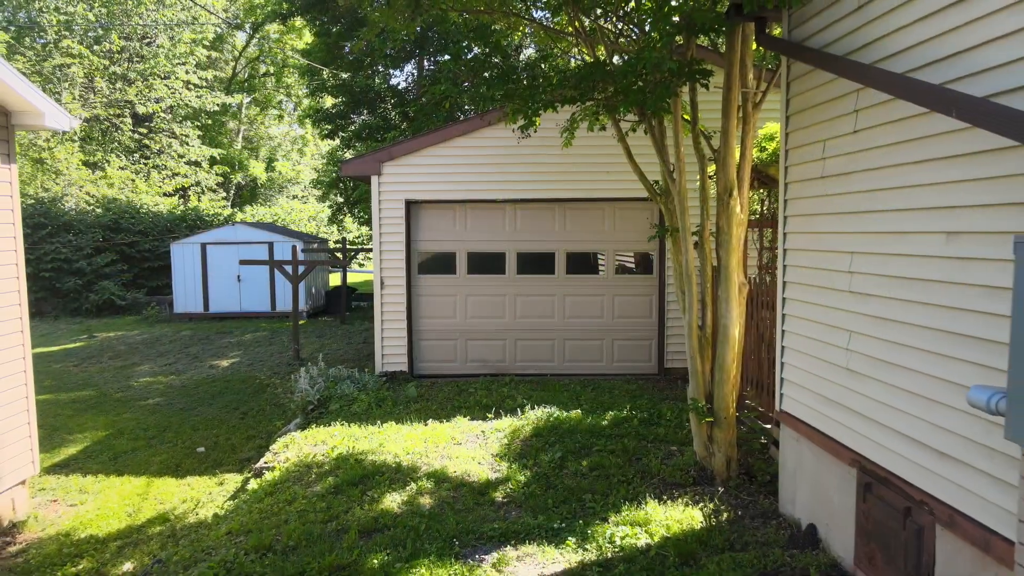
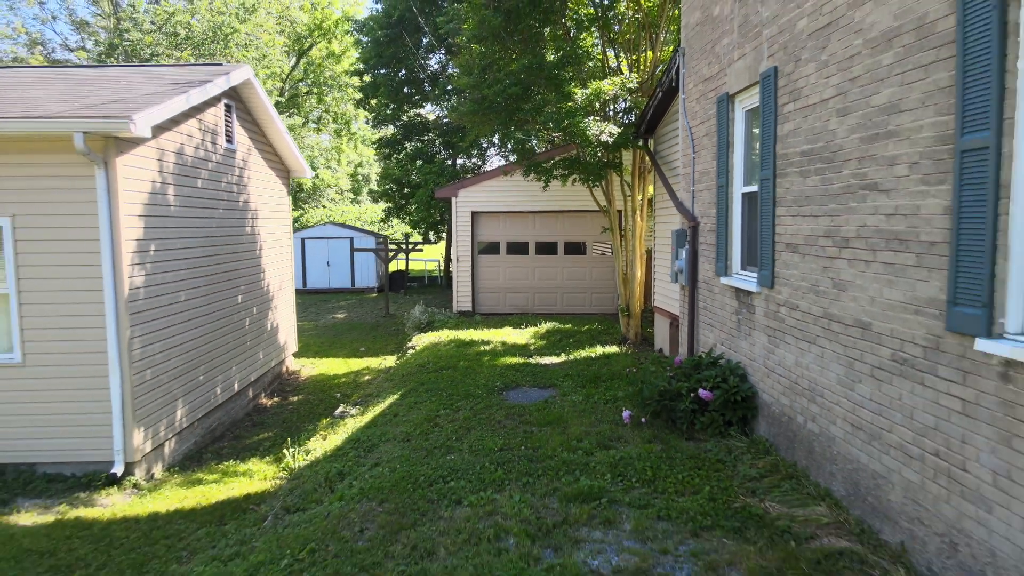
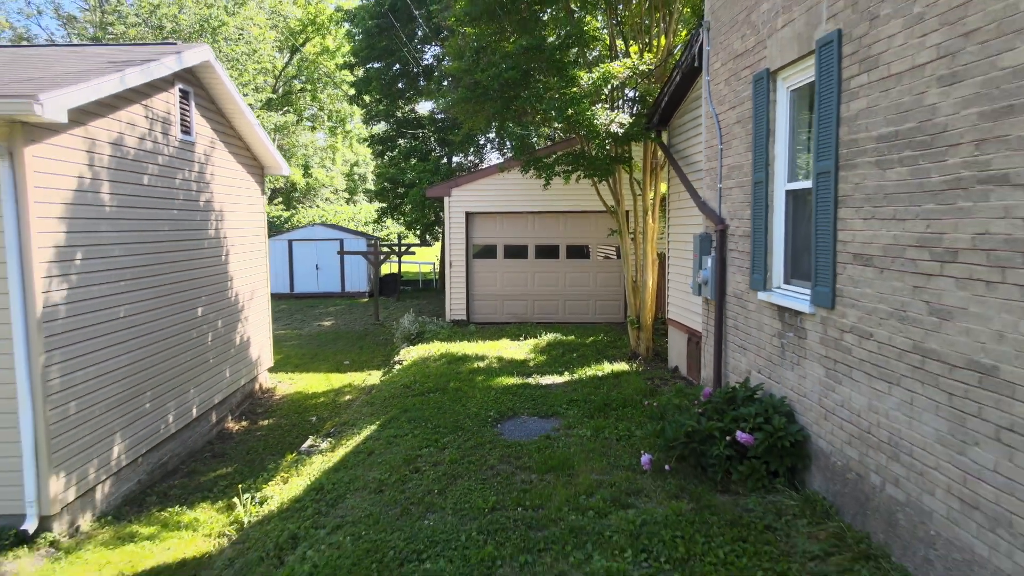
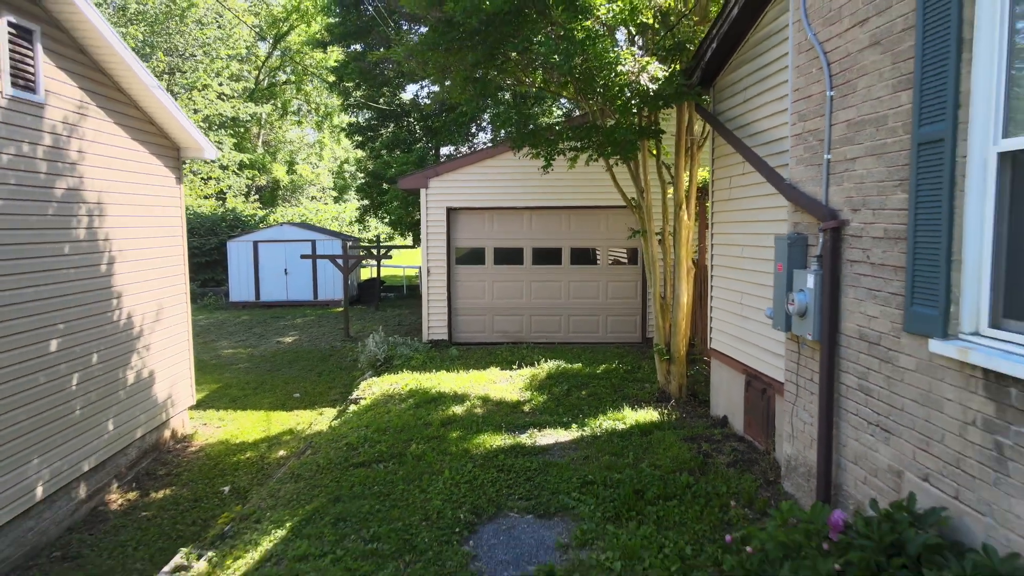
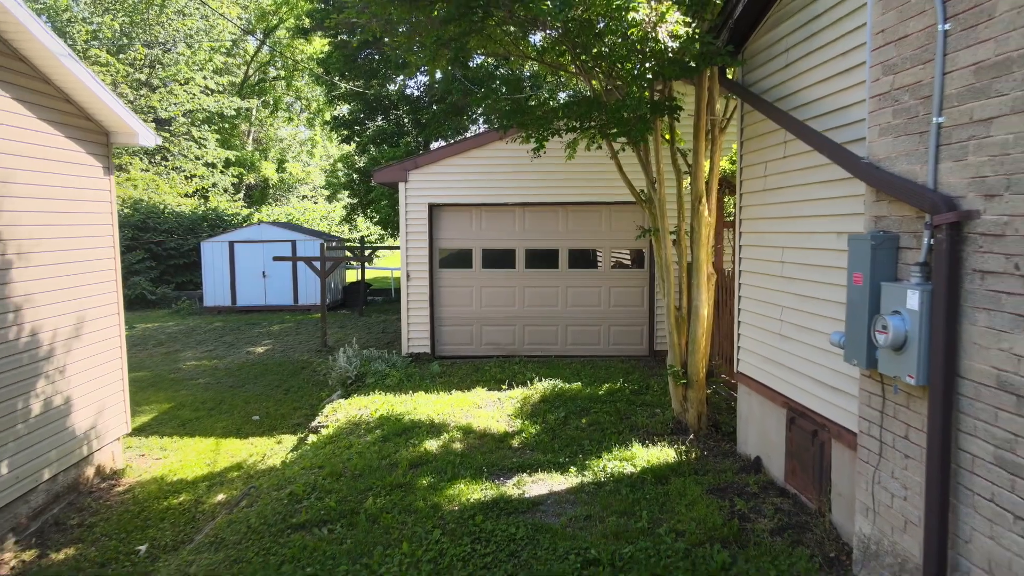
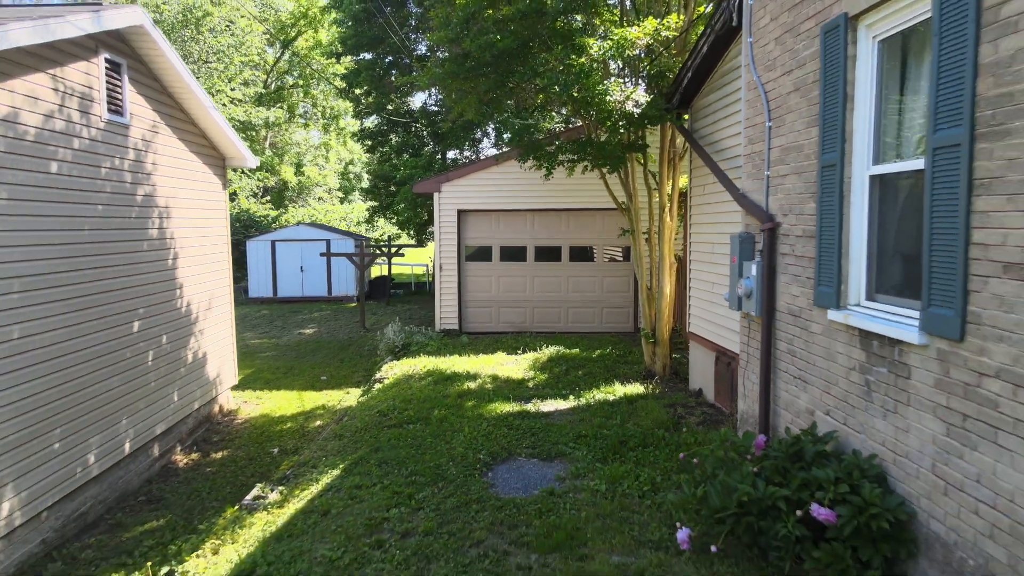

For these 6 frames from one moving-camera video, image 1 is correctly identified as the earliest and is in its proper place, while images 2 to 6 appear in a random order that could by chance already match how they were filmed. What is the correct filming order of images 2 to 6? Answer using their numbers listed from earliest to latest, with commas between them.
5, 4, 6, 3, 2
